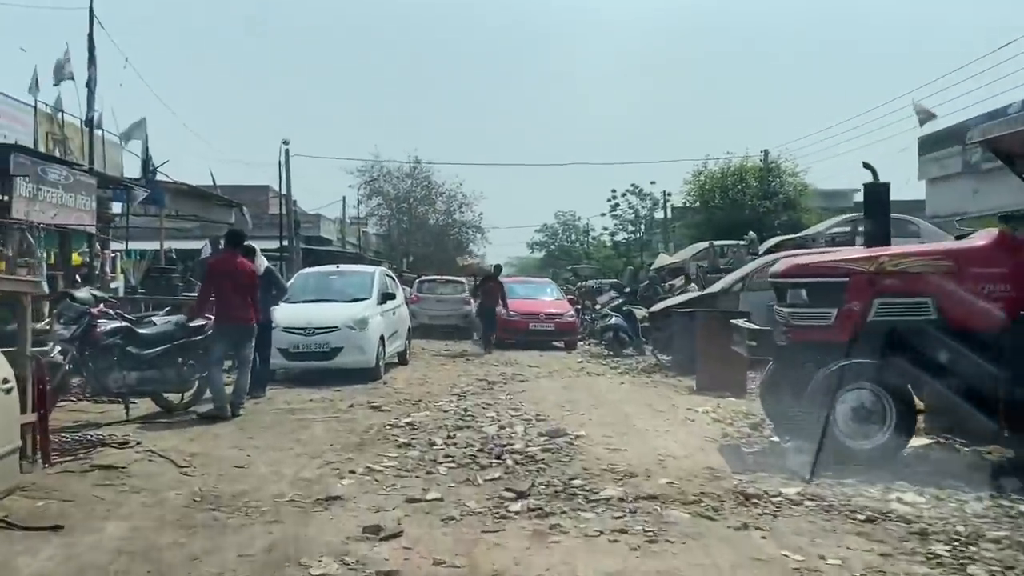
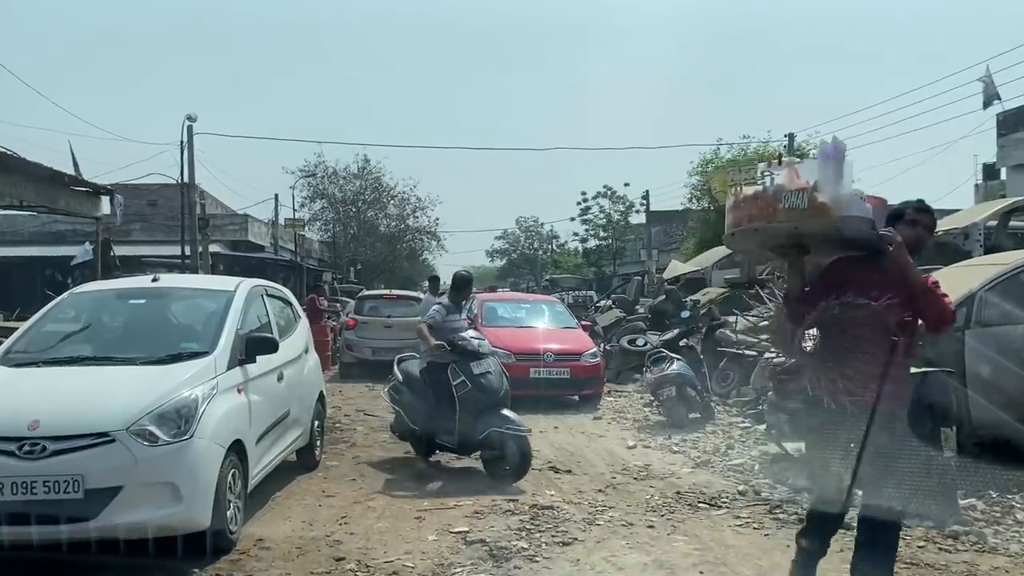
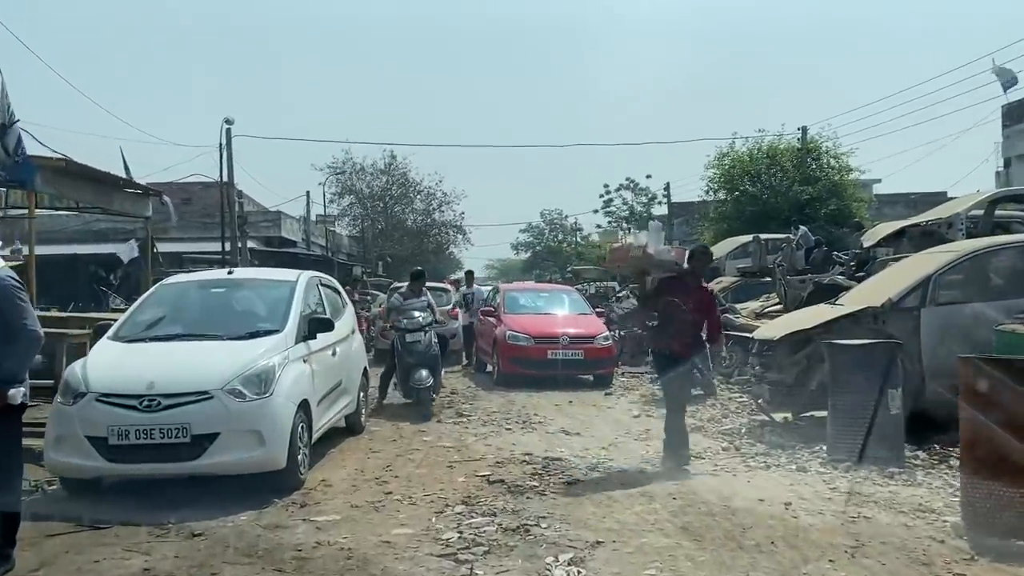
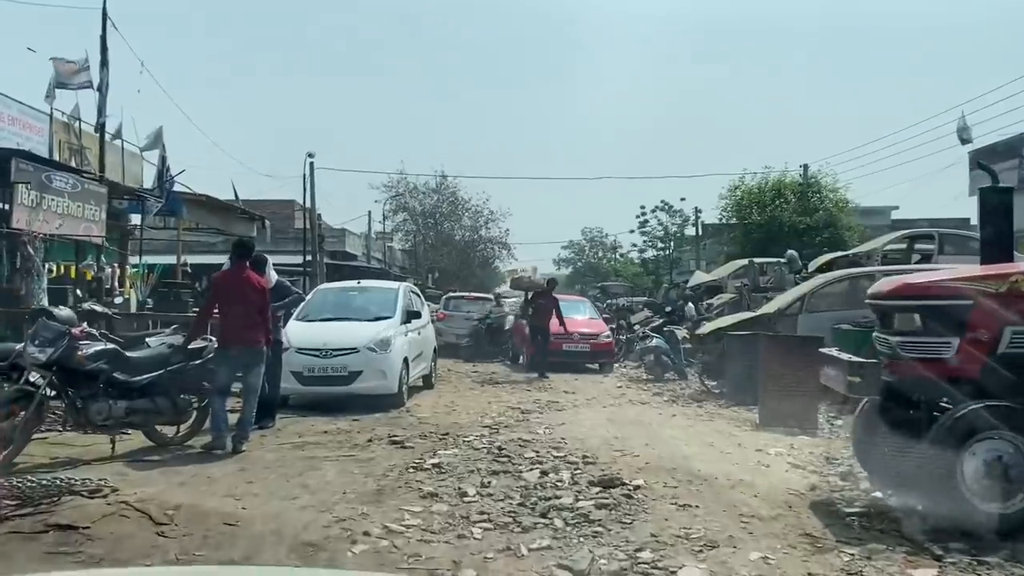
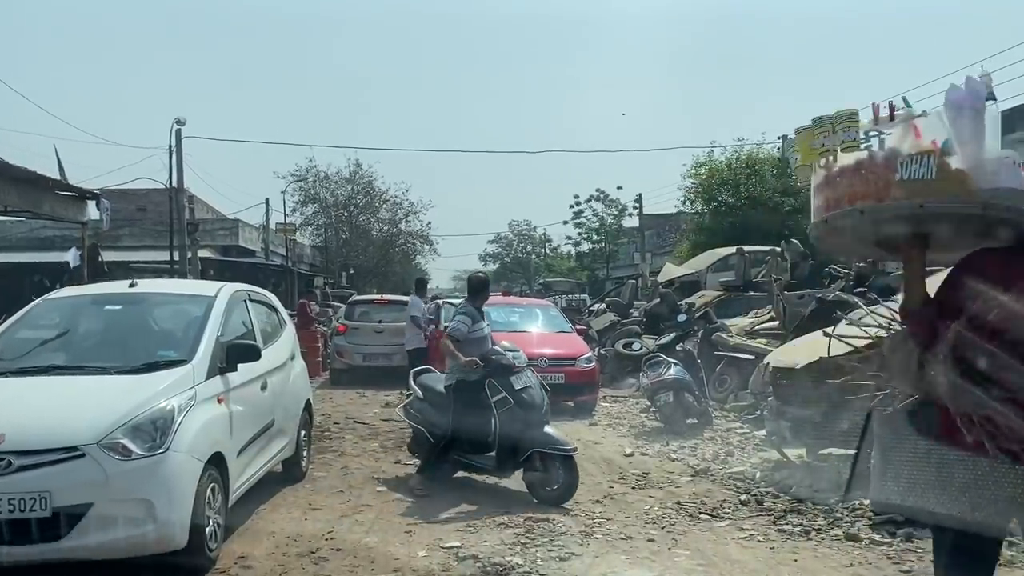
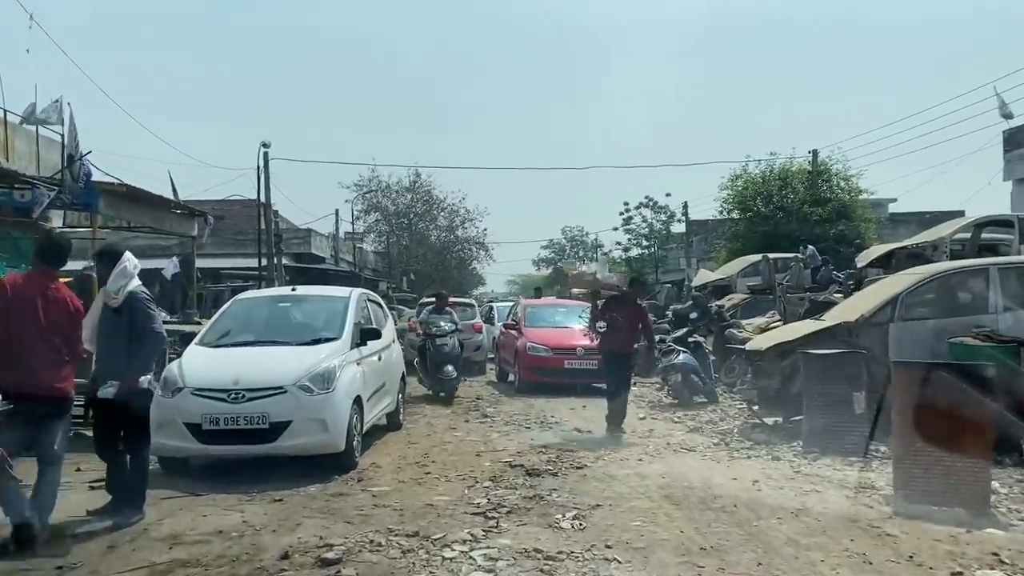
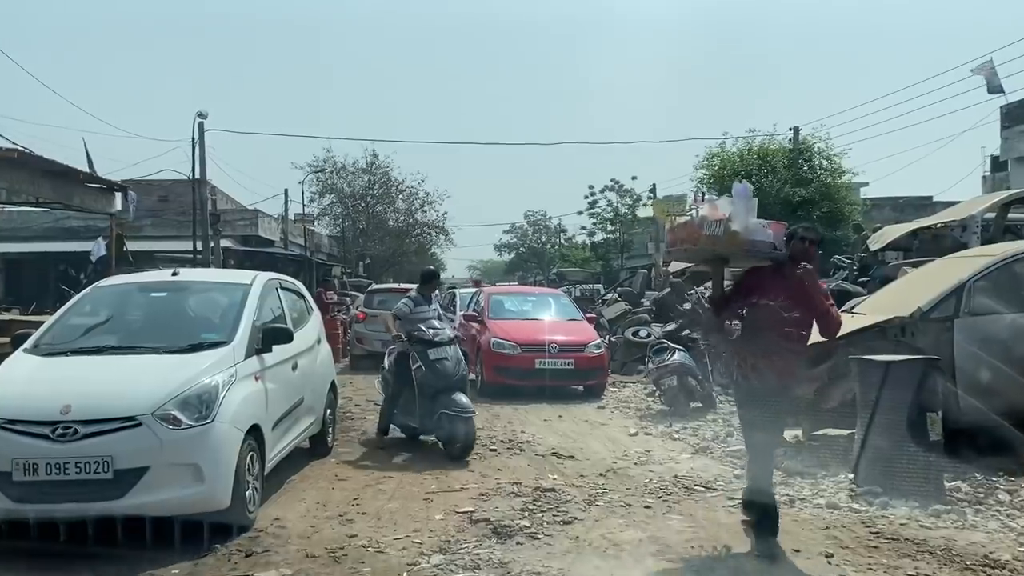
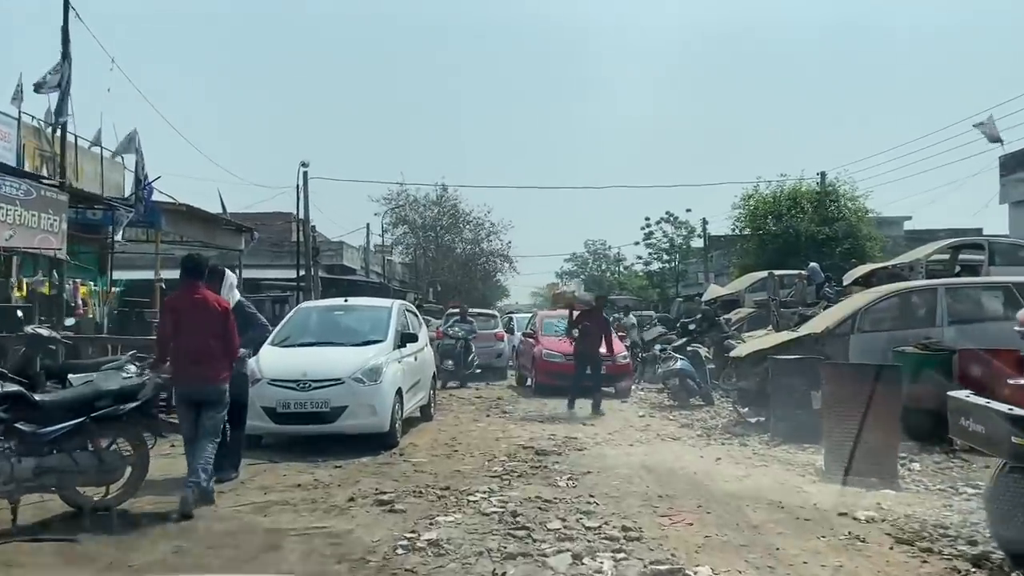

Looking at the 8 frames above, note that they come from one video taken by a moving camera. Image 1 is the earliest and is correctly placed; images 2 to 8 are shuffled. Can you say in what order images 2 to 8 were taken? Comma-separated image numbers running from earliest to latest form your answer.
4, 8, 6, 3, 7, 2, 5
